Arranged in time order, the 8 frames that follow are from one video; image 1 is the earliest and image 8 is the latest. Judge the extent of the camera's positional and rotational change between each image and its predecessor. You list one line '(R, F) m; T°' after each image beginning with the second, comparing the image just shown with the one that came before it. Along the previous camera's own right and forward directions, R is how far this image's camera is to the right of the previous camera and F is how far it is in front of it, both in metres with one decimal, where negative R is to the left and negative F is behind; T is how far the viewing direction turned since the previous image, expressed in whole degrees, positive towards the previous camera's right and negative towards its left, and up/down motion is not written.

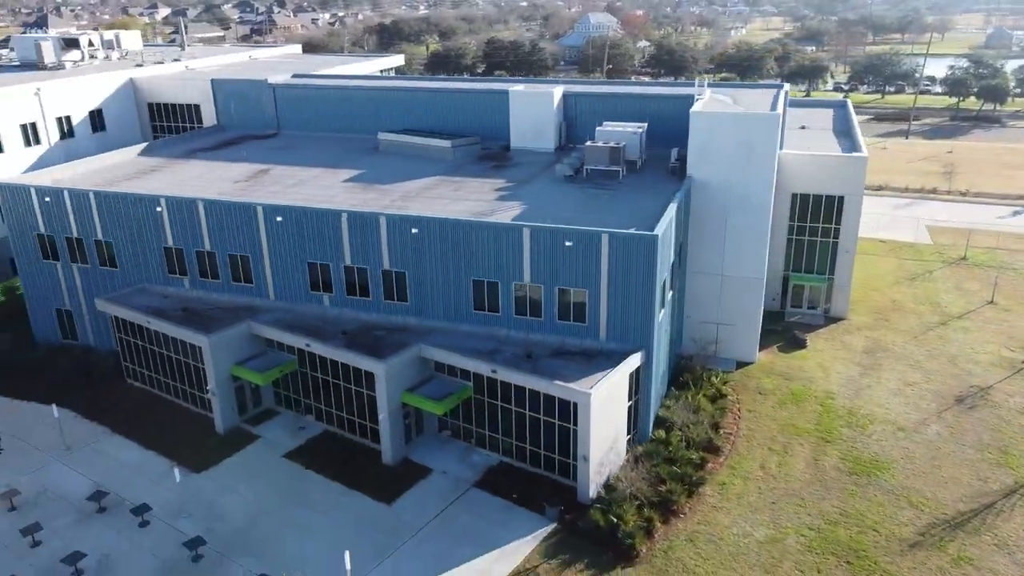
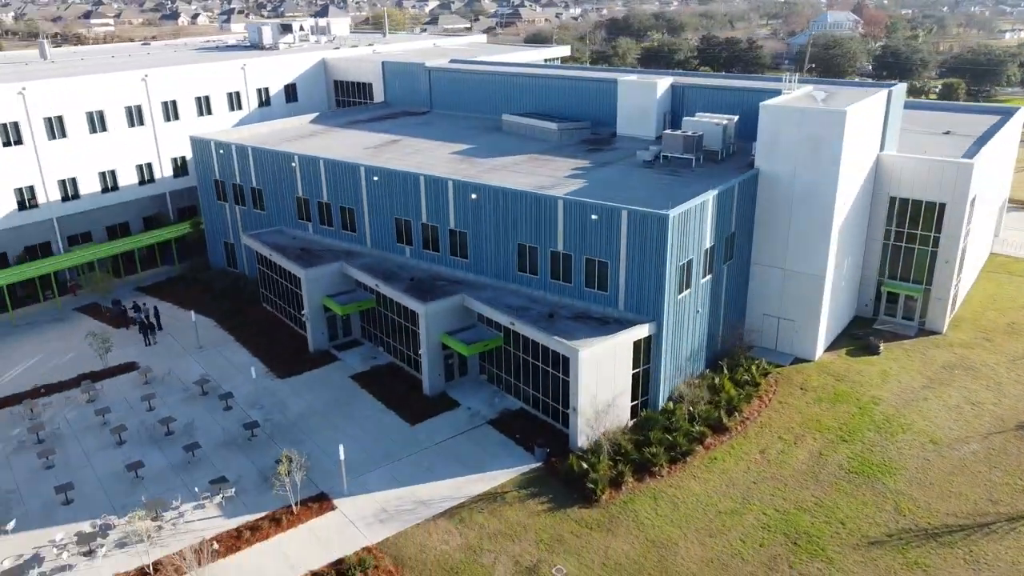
(+6.4, -1.7) m; -16°
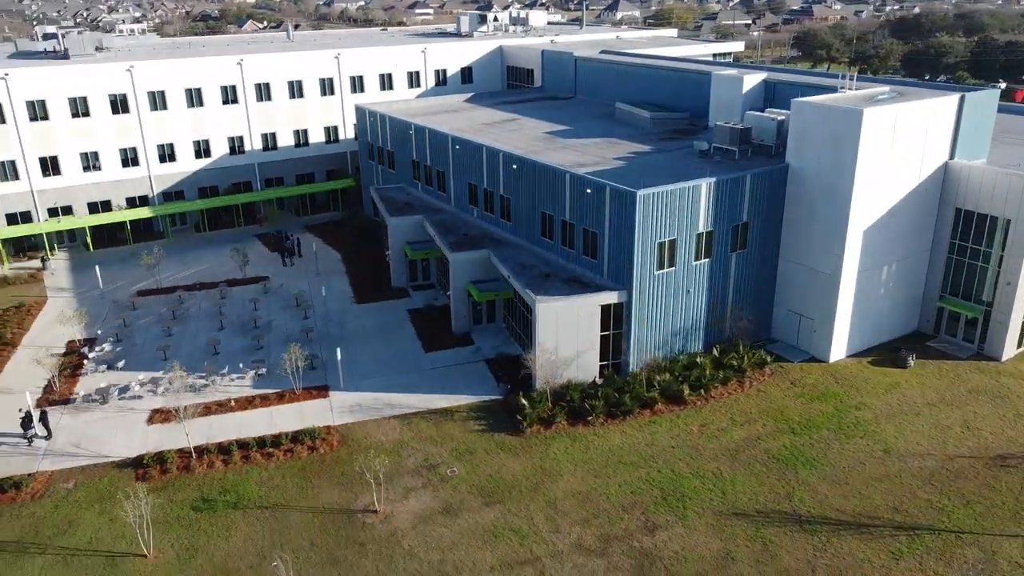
(+9.8, -1.9) m; -20°
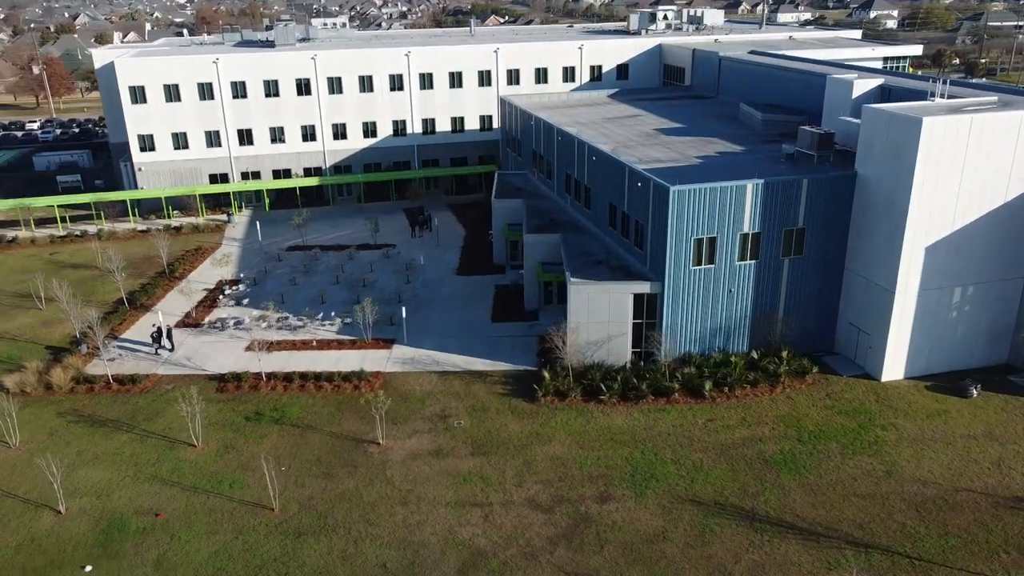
(+6.7, -1.3) m; -16°
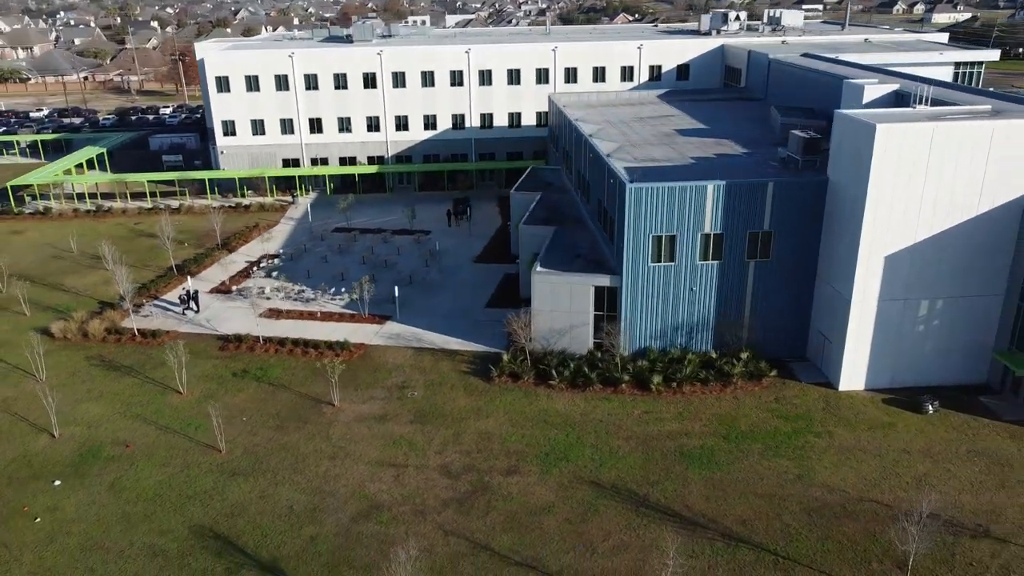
(+6.1, -1.1) m; -10°
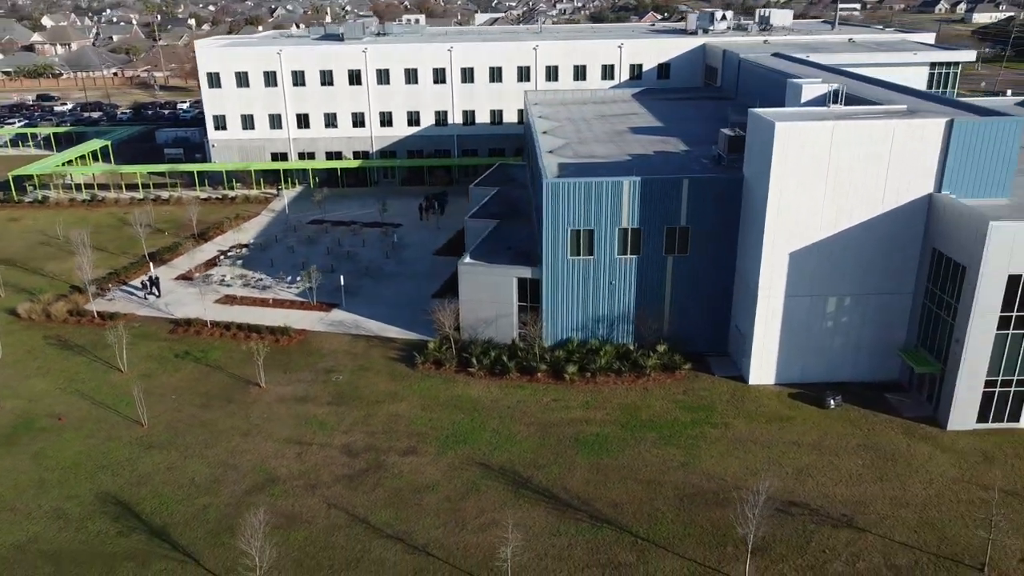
(+4.2, -0.8) m; -3°
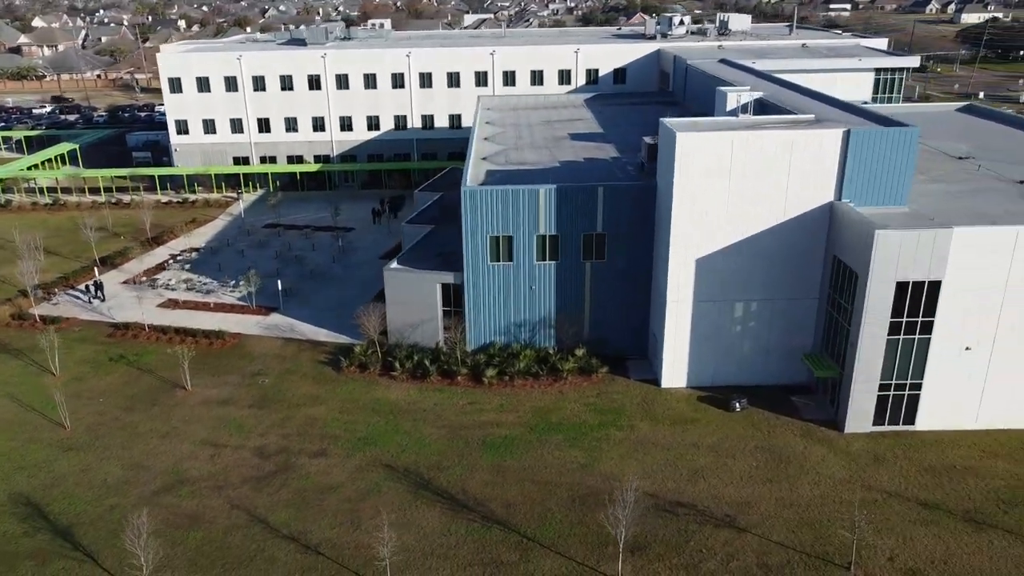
(+2.9, -0.7) m; 0°
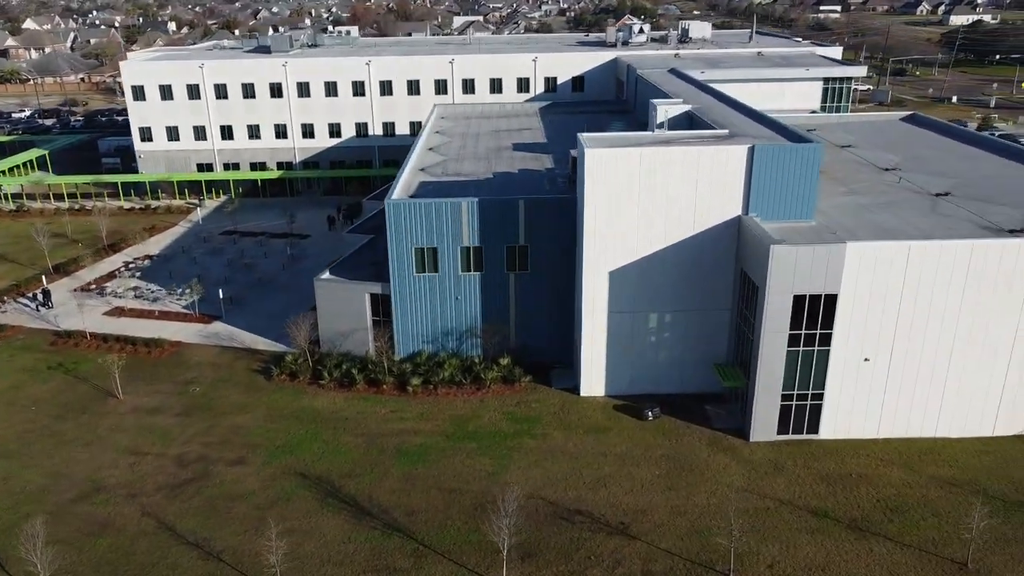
(+2.8, -0.6) m; 0°
